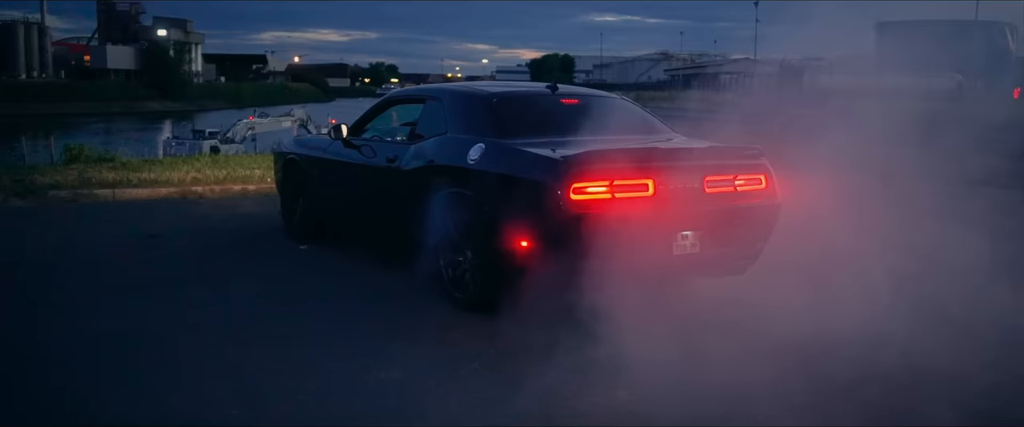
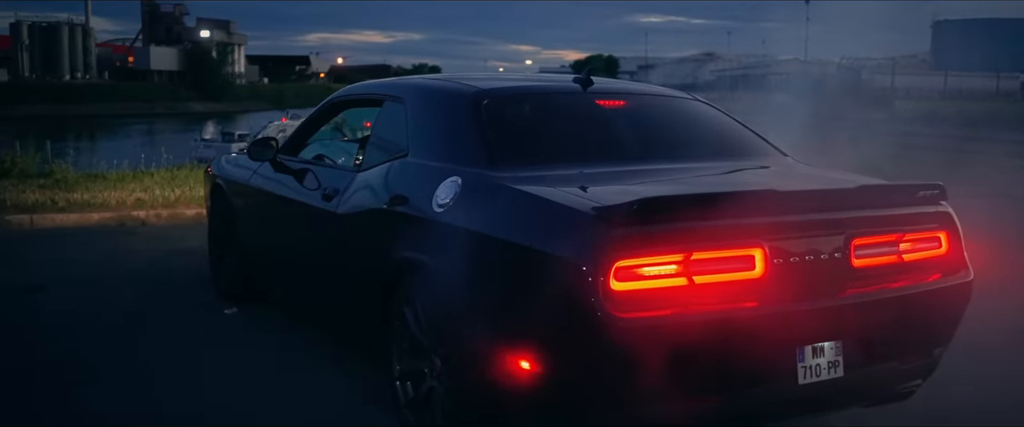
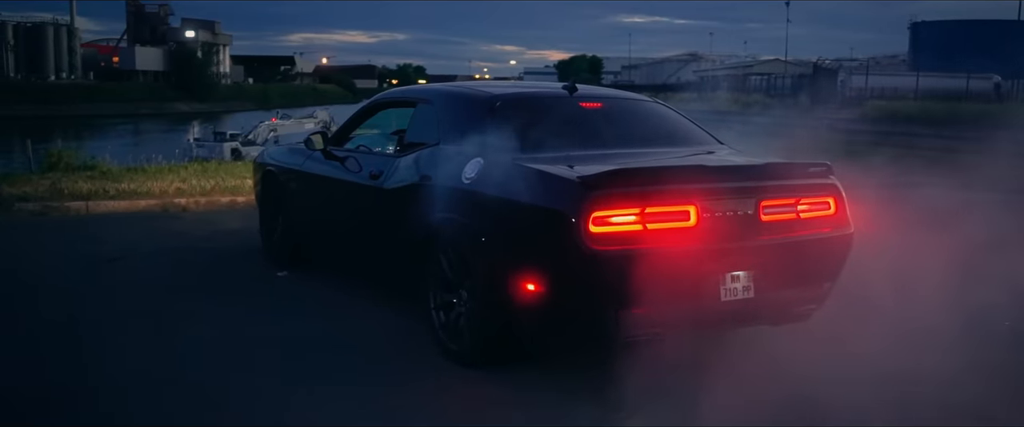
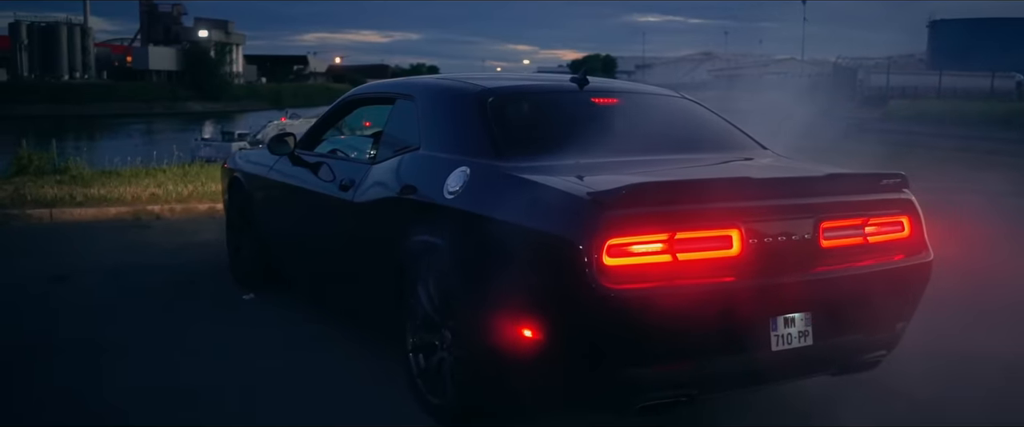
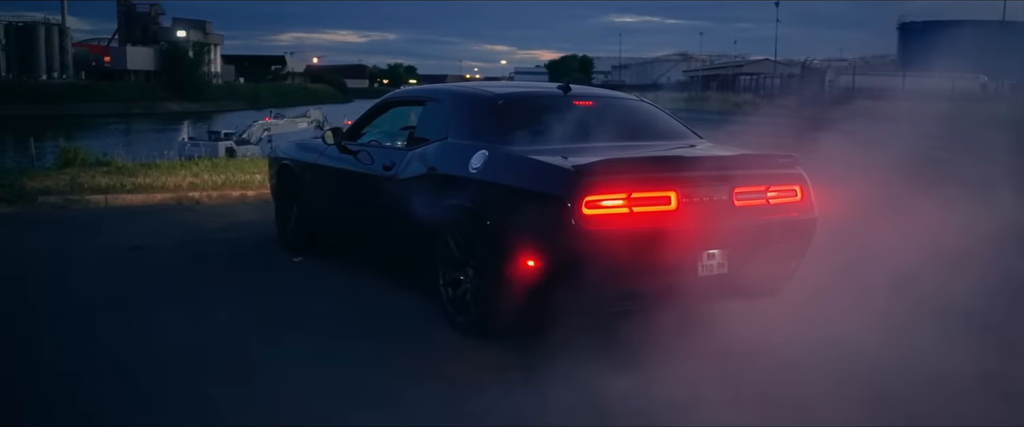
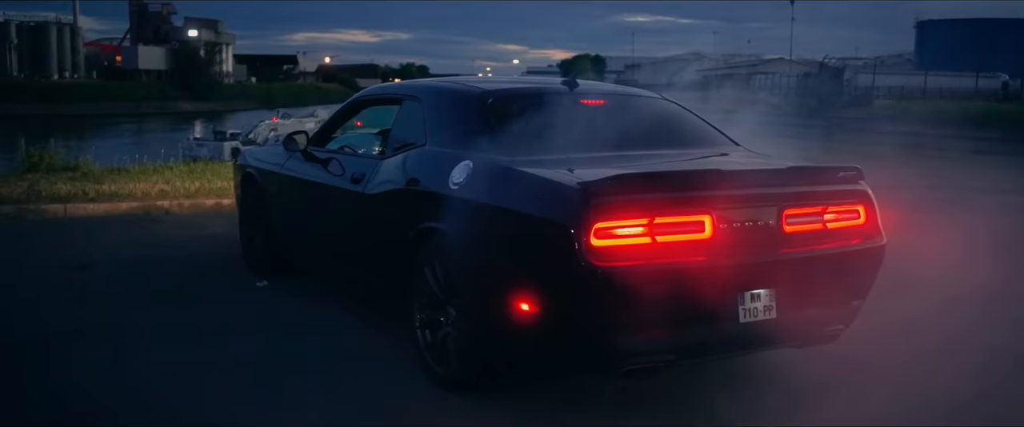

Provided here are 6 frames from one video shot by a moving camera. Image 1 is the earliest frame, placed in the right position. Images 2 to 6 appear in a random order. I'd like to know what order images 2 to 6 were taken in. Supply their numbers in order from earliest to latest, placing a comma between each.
5, 3, 6, 4, 2
